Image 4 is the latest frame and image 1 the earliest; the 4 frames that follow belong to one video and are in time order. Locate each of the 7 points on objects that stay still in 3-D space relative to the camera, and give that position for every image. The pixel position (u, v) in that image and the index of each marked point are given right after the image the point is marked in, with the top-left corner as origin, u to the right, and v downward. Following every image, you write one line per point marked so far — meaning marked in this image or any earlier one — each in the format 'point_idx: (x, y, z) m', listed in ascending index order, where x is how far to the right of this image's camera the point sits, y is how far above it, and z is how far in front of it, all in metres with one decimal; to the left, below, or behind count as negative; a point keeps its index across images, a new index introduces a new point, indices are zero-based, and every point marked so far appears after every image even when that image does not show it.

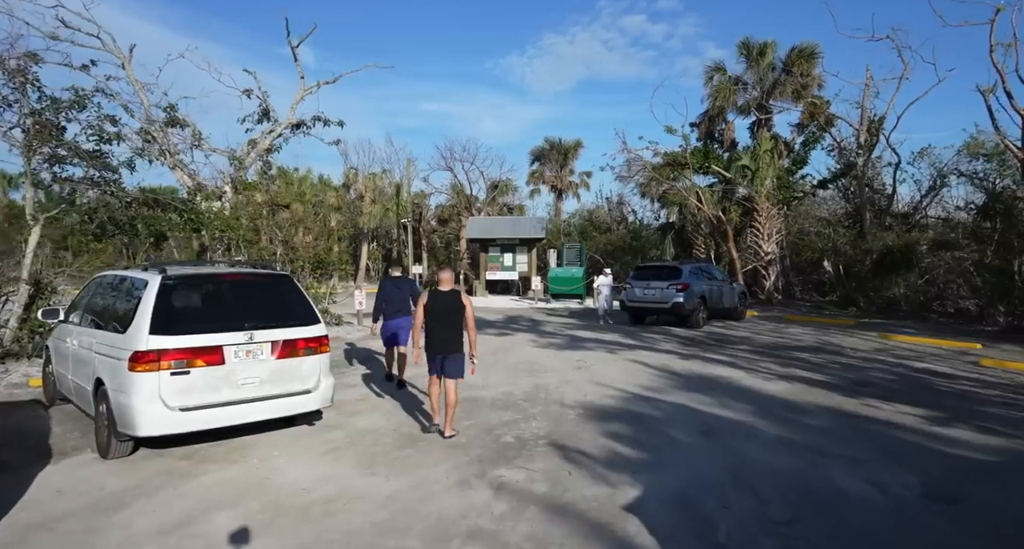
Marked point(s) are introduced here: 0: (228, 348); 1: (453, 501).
0: (-2.9, -0.7, +5.7) m
1: (-0.5, -2.0, +4.8) m
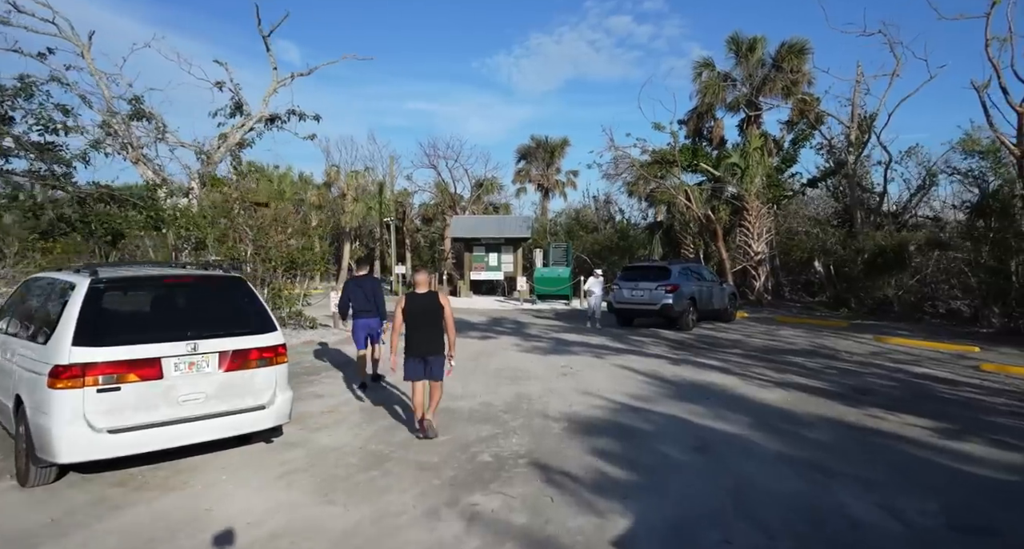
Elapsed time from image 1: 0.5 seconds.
0: (-3.1, -0.8, +5.0) m
1: (-0.7, -2.0, +4.2) m
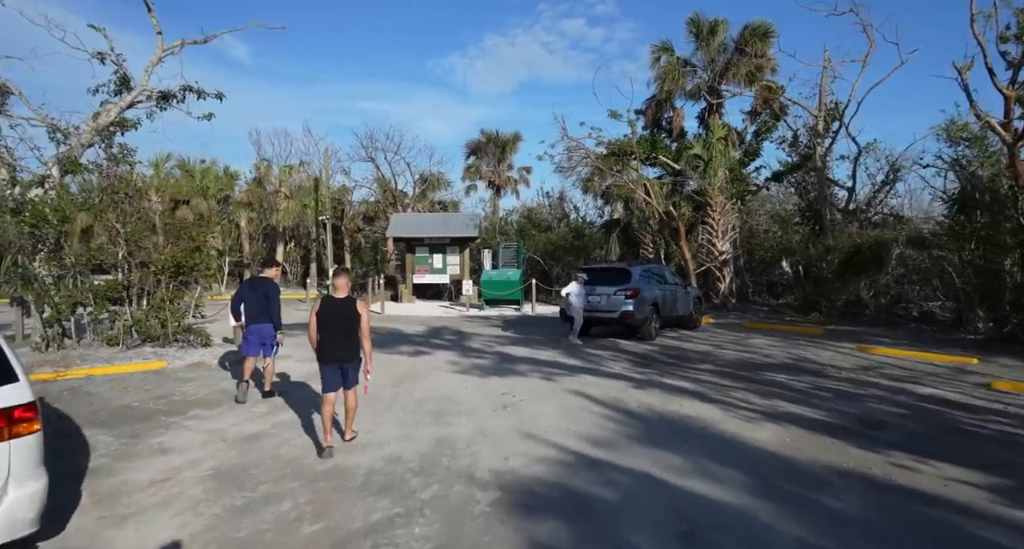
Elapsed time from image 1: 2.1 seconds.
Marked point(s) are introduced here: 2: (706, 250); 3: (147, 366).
0: (-3.8, -0.9, +2.8) m
1: (-1.3, -2.1, +2.2) m
2: (+6.3, +0.8, +18.3) m
3: (-6.5, -1.6, +9.9) m
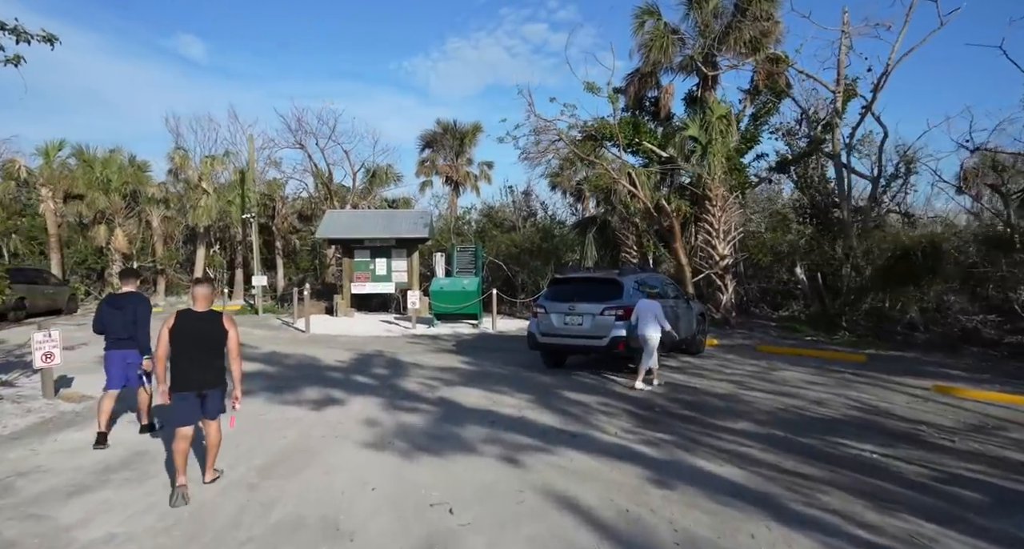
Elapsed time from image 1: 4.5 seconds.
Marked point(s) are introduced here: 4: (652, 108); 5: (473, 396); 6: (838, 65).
0: (-4.0, -1.1, -0.9) m
1: (-1.5, -2.2, -1.4) m
2: (+5.1, +0.6, +15.2) m
3: (-7.1, -1.9, +6.0) m
4: (+4.3, +5.1, +17.0) m
5: (-0.6, -1.8, +8.6) m
6: (+8.2, +5.3, +14.0) m
